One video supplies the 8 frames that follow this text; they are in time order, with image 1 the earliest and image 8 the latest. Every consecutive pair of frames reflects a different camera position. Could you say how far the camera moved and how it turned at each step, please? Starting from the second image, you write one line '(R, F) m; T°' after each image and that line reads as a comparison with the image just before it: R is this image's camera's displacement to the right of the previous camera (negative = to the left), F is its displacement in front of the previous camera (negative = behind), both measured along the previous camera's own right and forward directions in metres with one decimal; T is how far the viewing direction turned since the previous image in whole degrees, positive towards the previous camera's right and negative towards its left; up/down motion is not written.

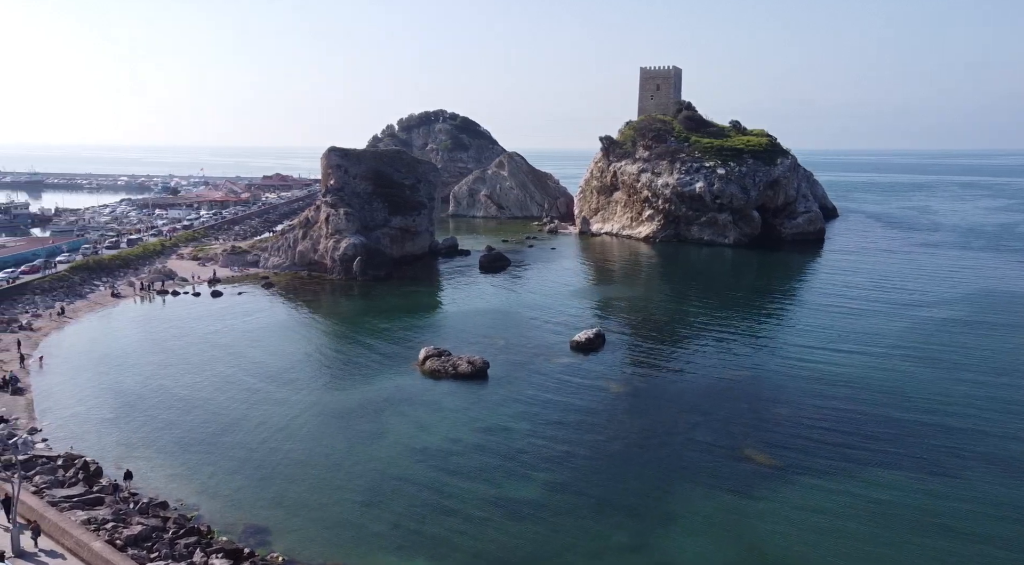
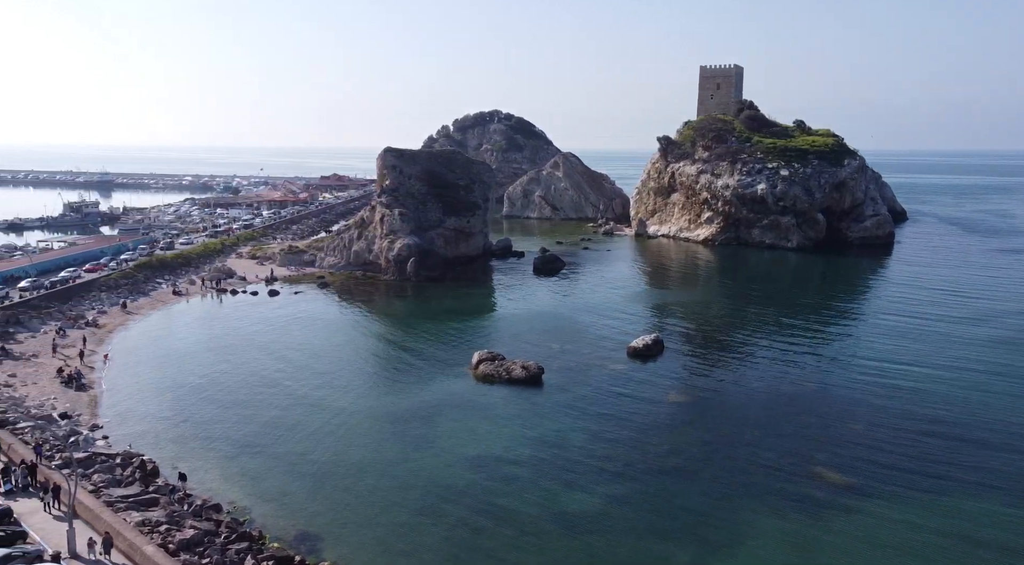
(-0.2, +0.9) m; -4°
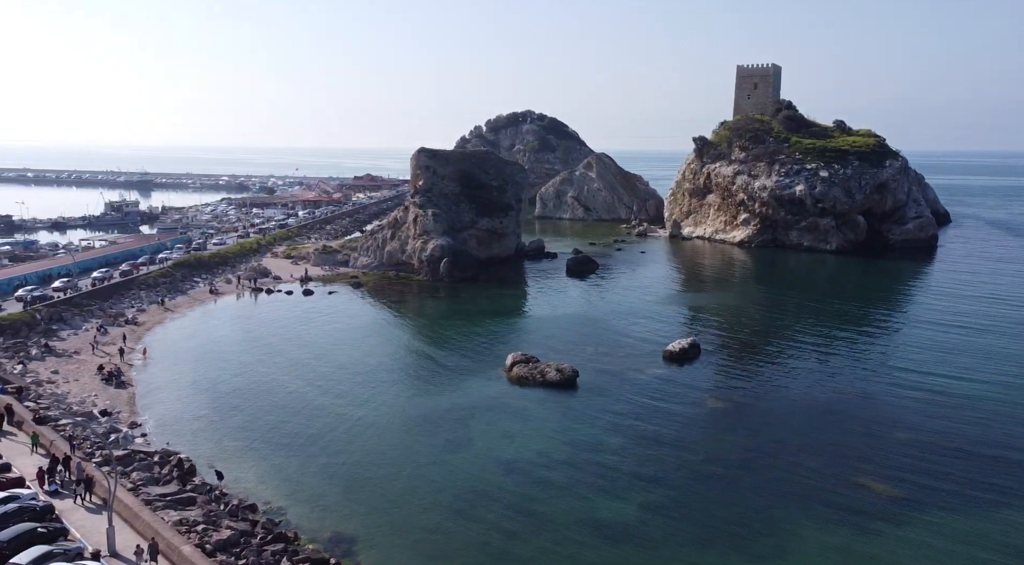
(-0.3, +0.4) m; -2°
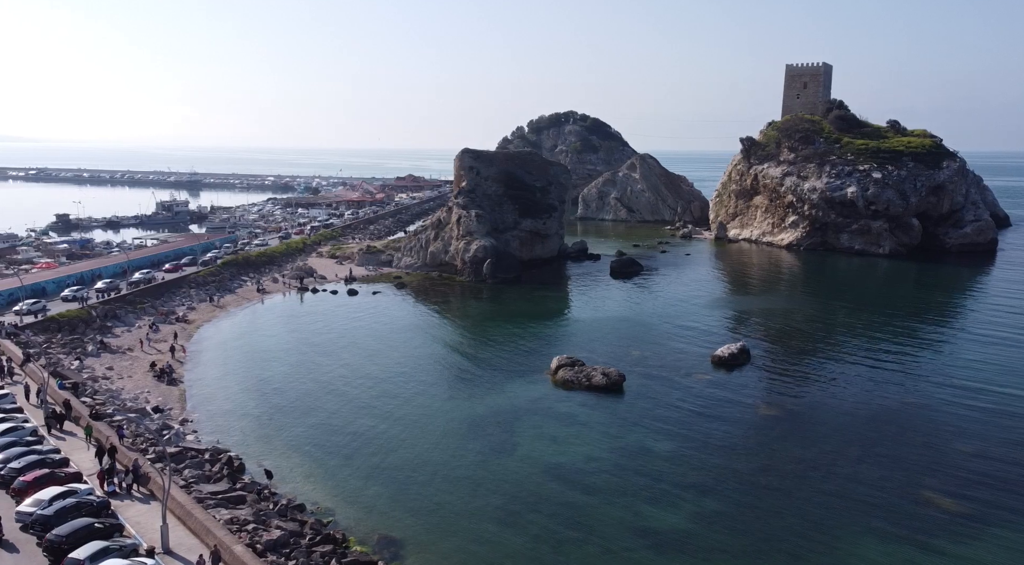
(-0.4, +0.4) m; -3°
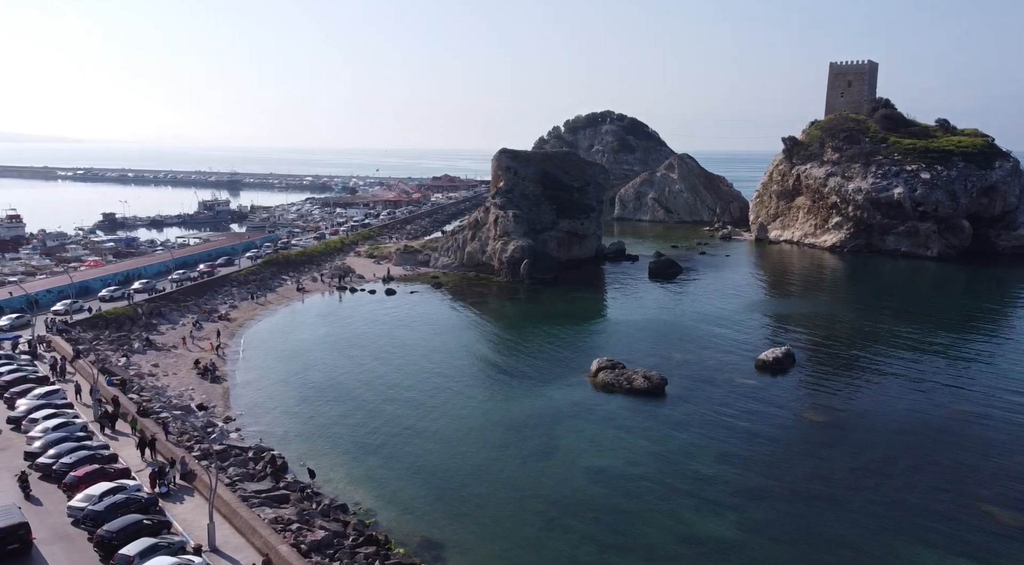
(-0.4, +0.3) m; -3°
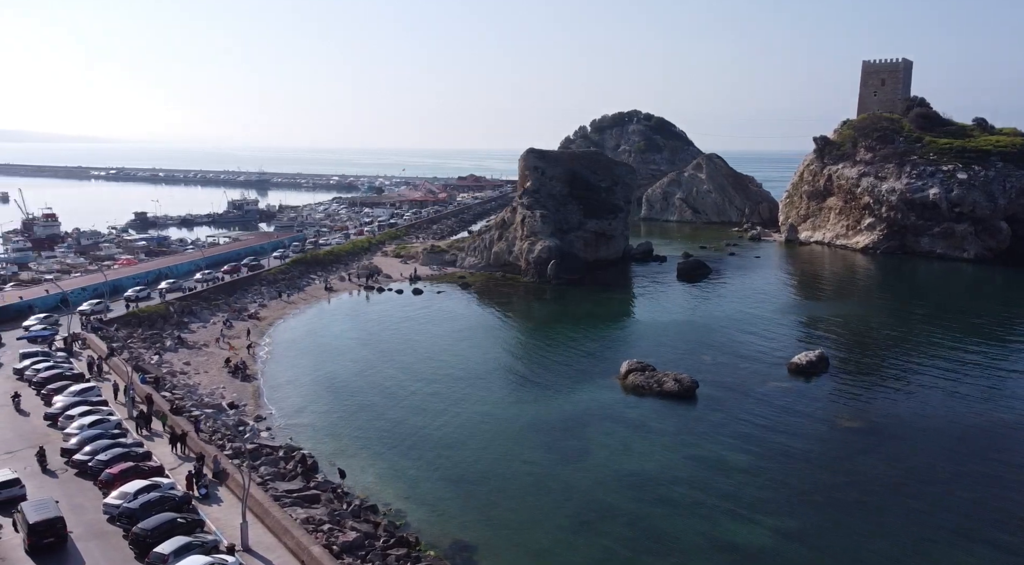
(-0.3, +0.2) m; -2°
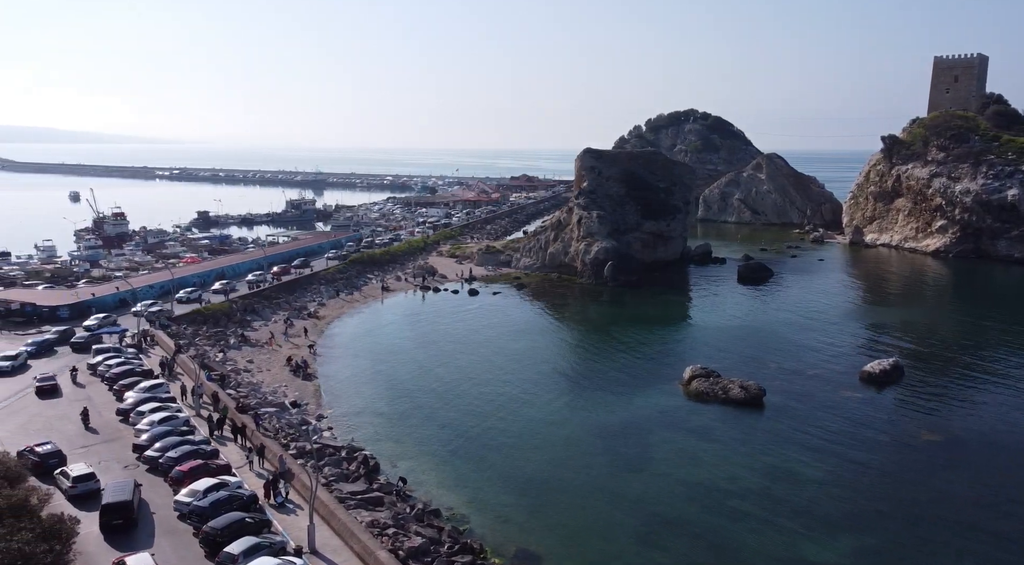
(-0.7, +0.5) m; -4°
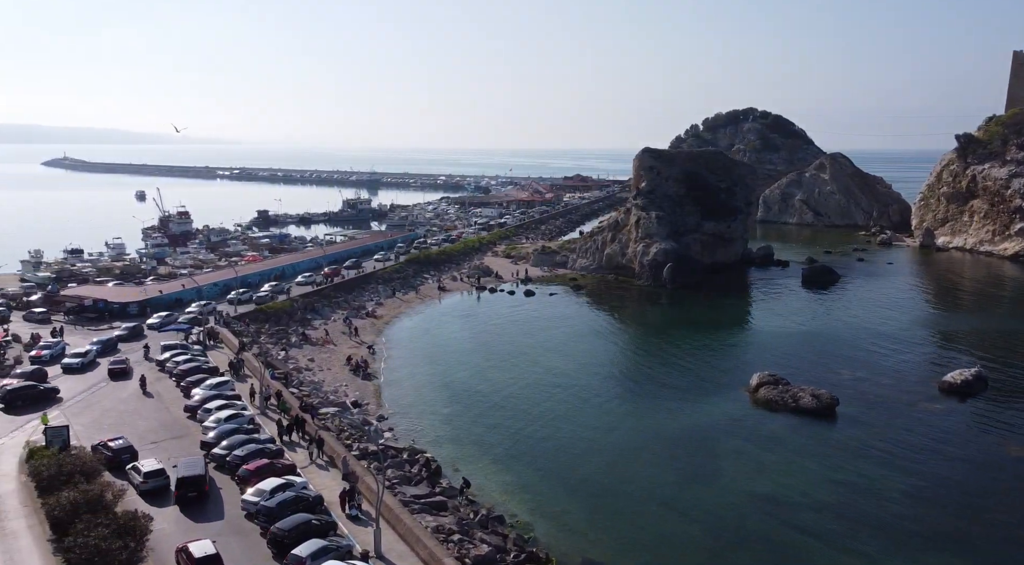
(-0.7, +0.6) m; -4°
